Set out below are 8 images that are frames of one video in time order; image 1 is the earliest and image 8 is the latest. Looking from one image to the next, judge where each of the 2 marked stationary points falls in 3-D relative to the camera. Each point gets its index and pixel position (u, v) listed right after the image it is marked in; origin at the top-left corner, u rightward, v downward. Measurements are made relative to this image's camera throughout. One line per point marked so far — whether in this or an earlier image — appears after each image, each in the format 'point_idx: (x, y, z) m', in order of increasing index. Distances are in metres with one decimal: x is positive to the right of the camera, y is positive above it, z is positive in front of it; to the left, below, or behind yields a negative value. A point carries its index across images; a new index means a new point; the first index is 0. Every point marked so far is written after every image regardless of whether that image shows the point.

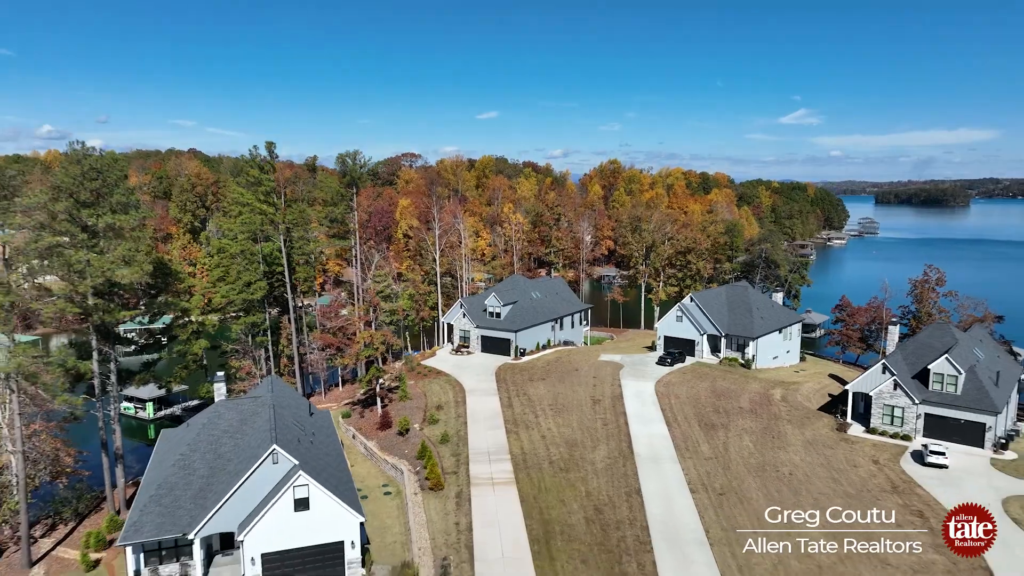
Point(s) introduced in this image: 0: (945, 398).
0: (+7.6, -1.8, +11.6) m
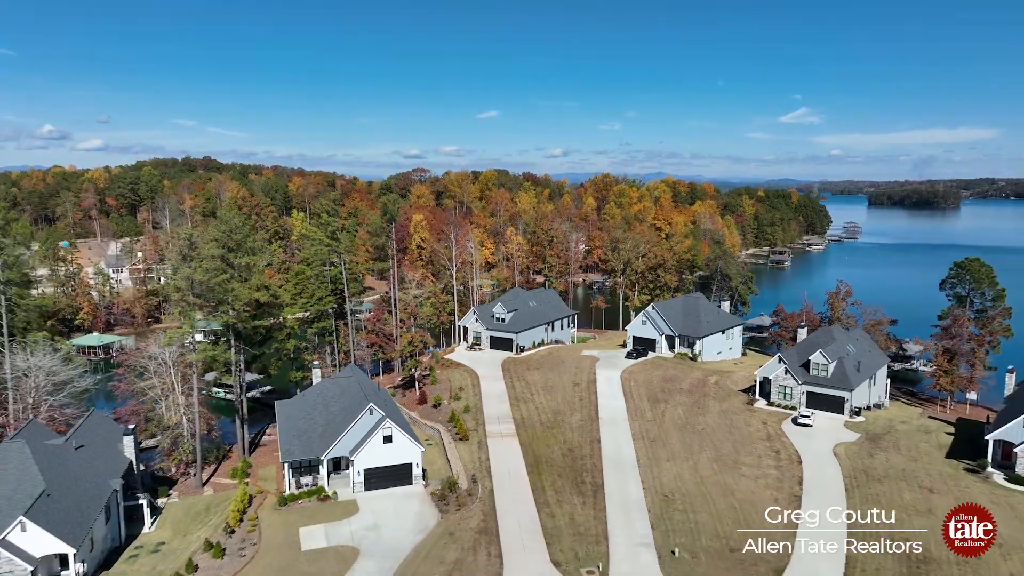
0: (+7.7, -2.2, +16.6) m
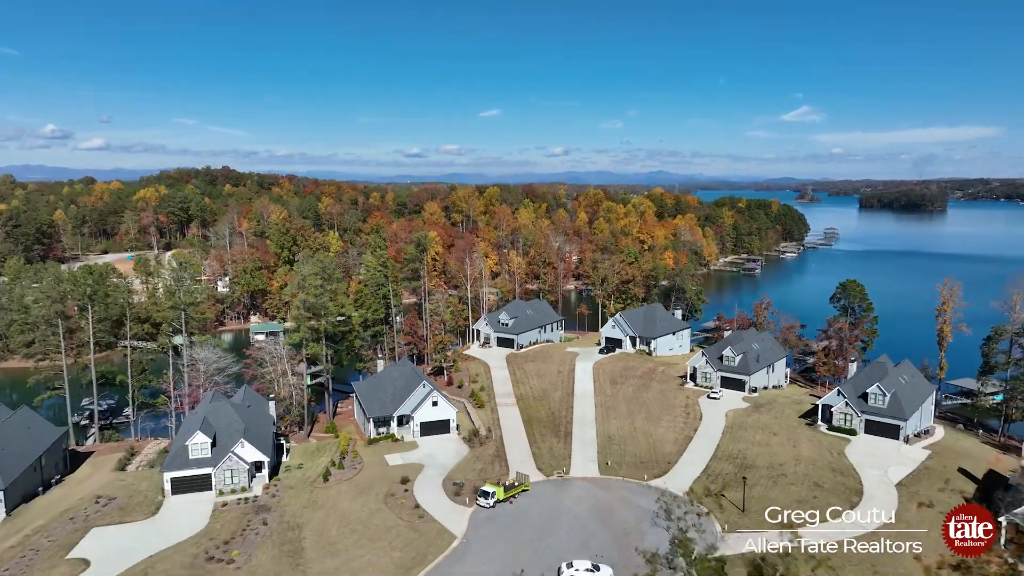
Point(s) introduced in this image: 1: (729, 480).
0: (+7.7, -2.8, +23.7) m
1: (+5.2, -4.6, +15.9) m
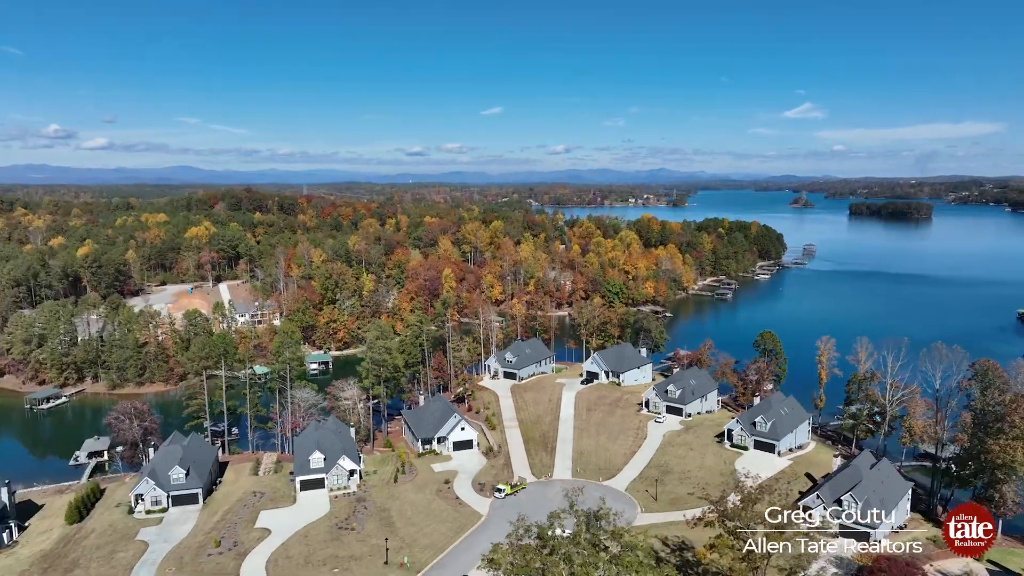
0: (+7.9, -5.4, +32.8) m
1: (+5.3, -7.2, +25.0) m
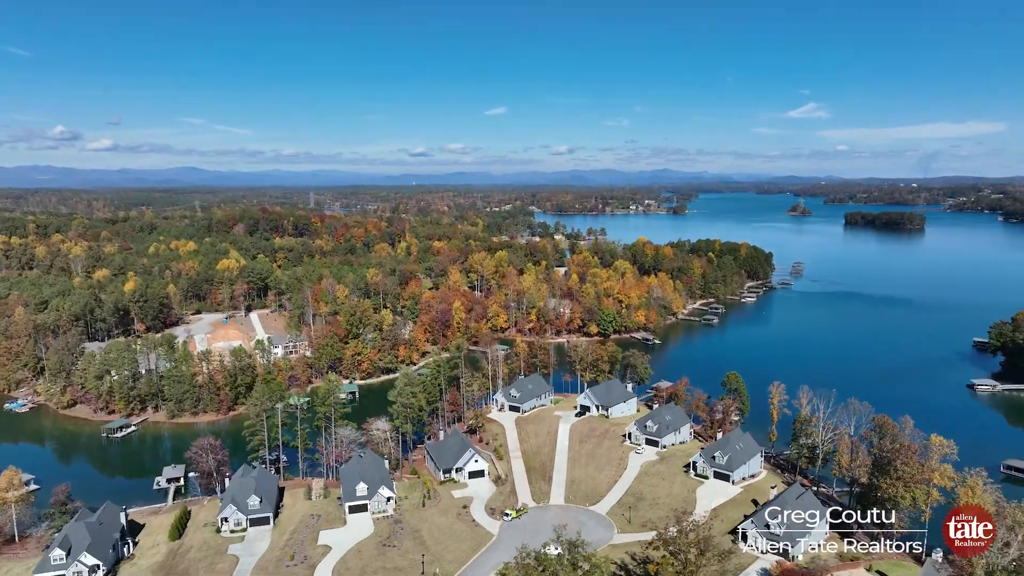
0: (+8.1, -8.5, +39.3) m
1: (+5.5, -10.3, +31.5) m
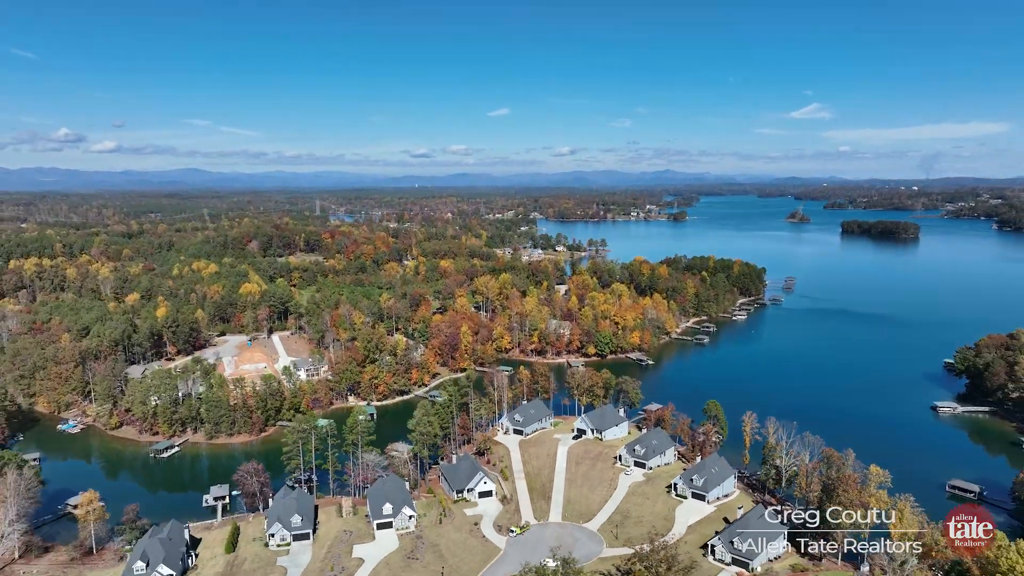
0: (+8.4, -11.1, +44.4) m
1: (+5.8, -12.9, +36.6) m
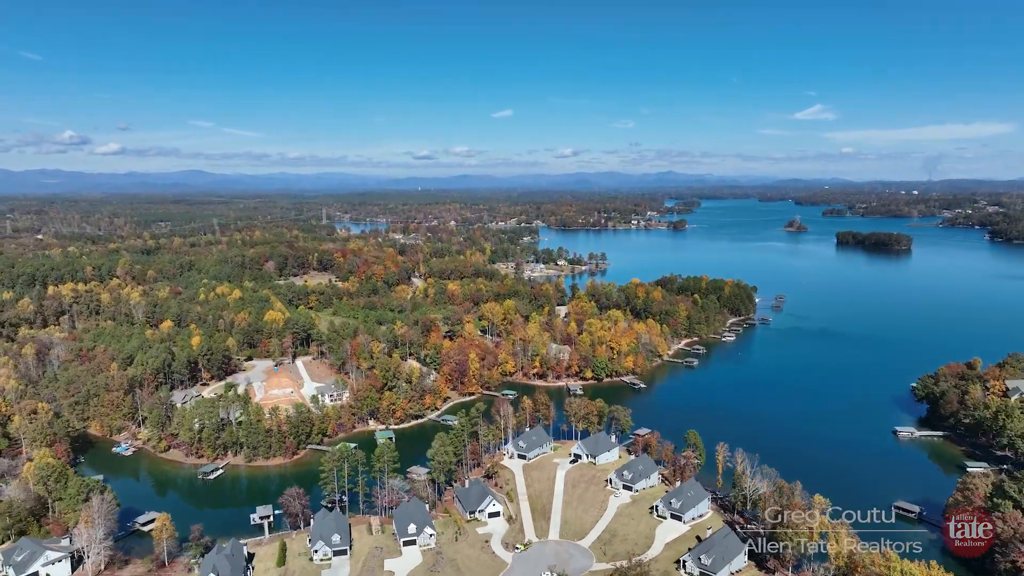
0: (+8.7, -14.6, +51.1) m
1: (+6.1, -16.4, +43.3) m
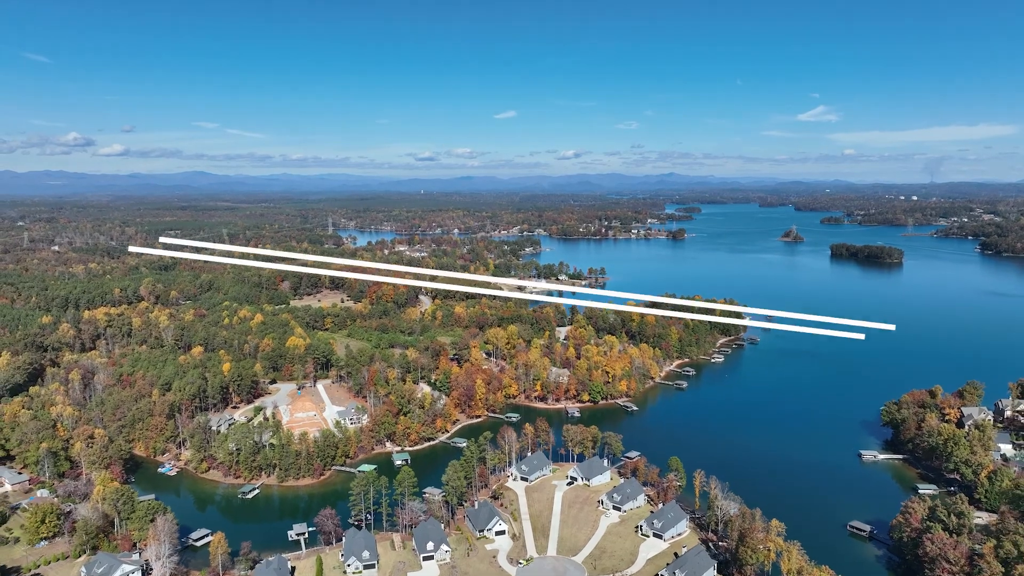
0: (+9.1, -18.6, +58.3) m
1: (+6.4, -20.4, +50.6) m
